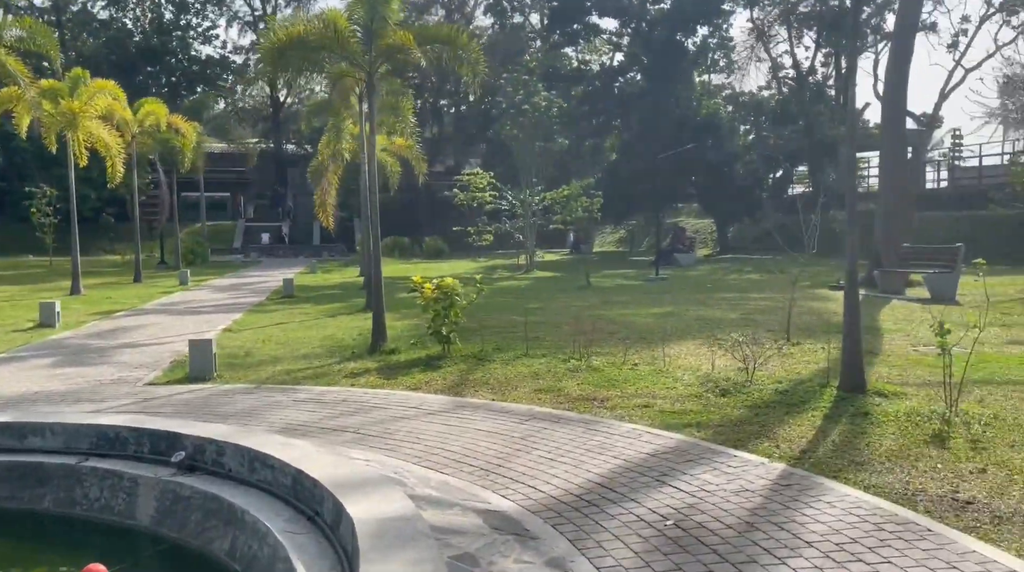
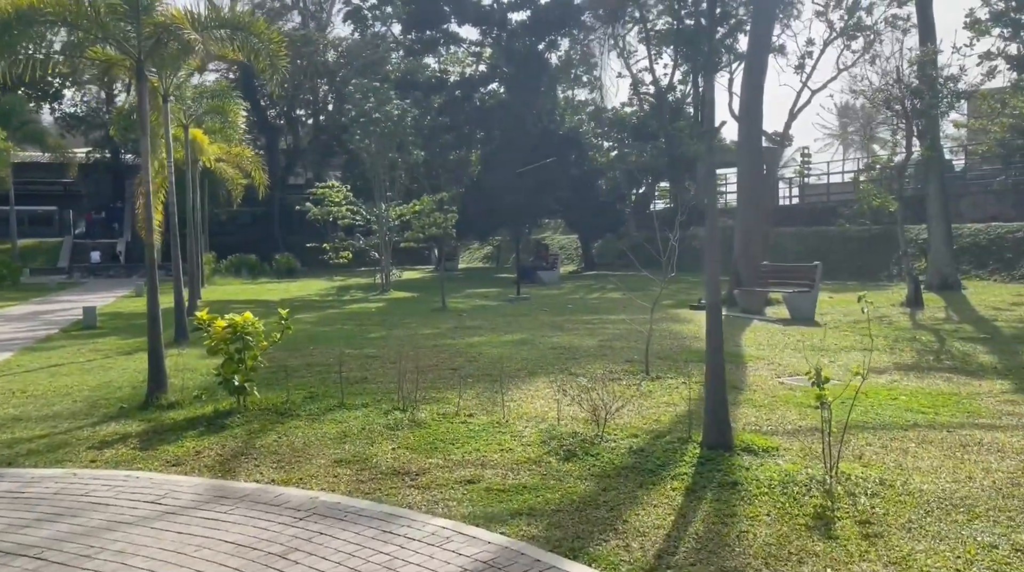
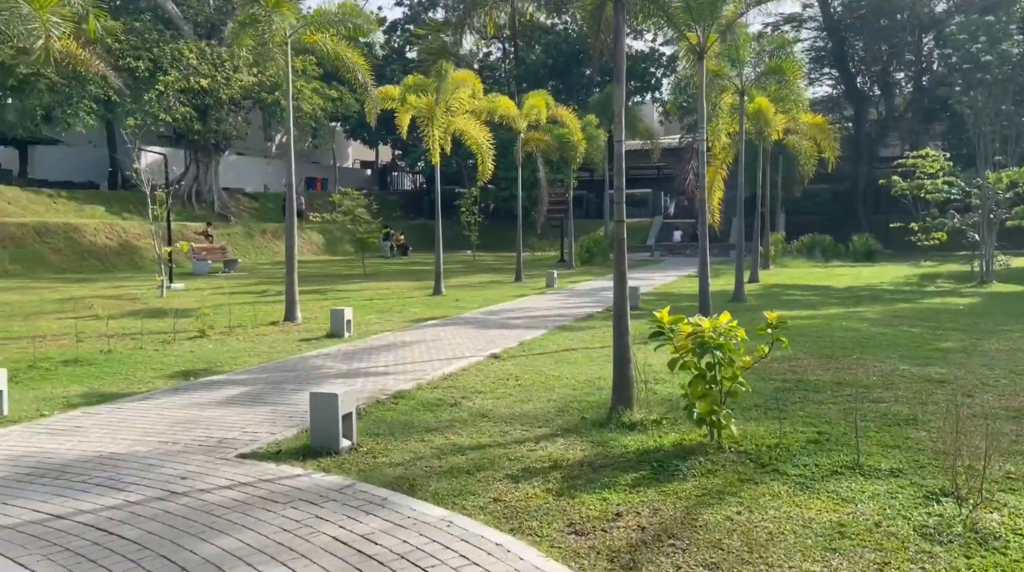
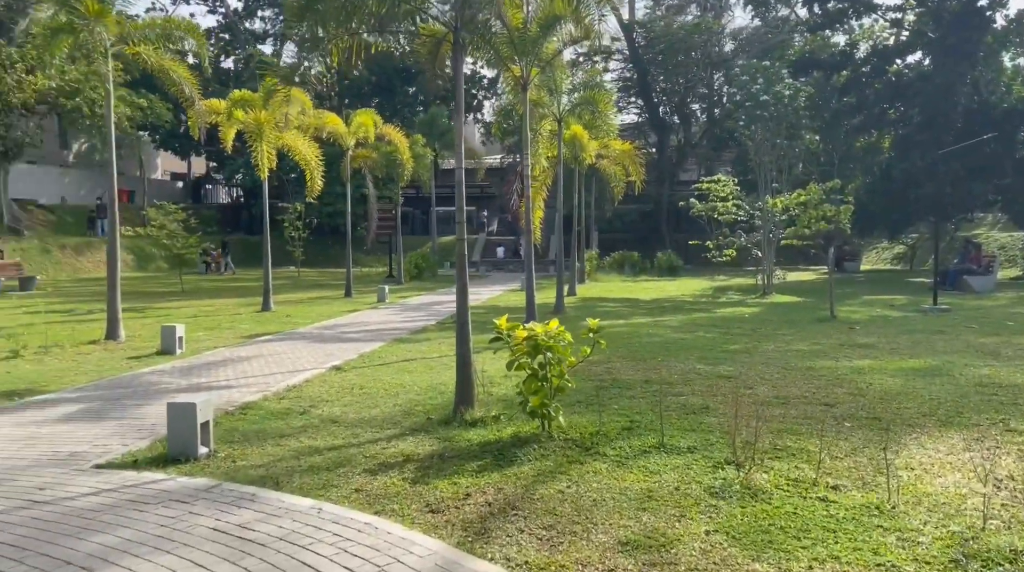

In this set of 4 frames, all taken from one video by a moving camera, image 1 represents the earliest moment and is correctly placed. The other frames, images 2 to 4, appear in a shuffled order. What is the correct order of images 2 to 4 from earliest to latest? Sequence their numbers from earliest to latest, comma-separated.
2, 4, 3
